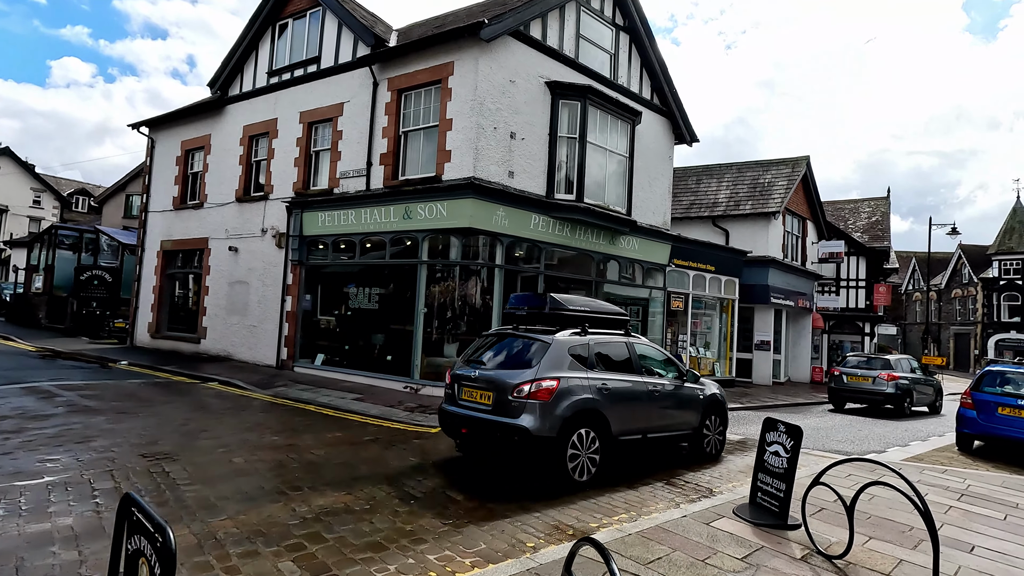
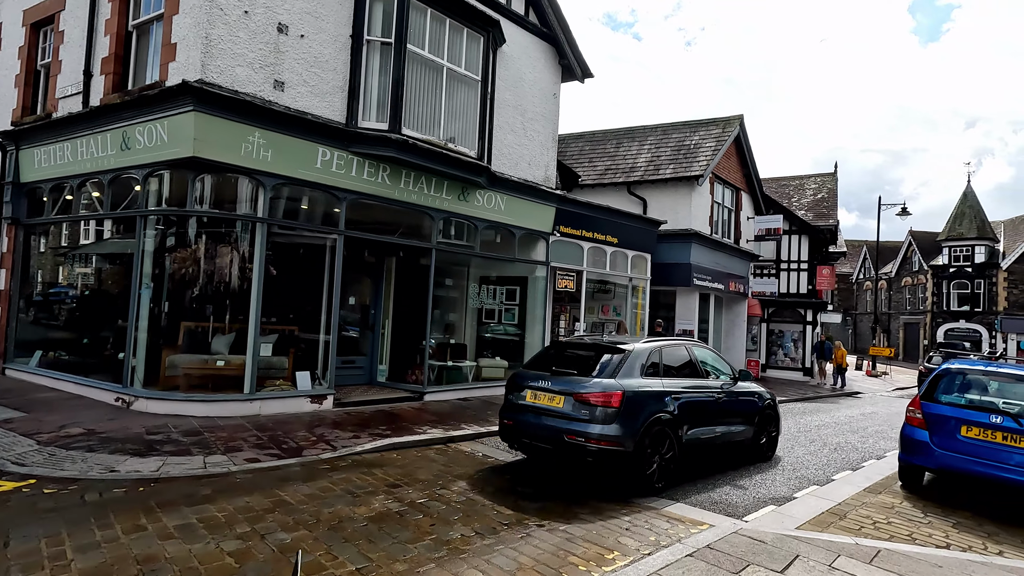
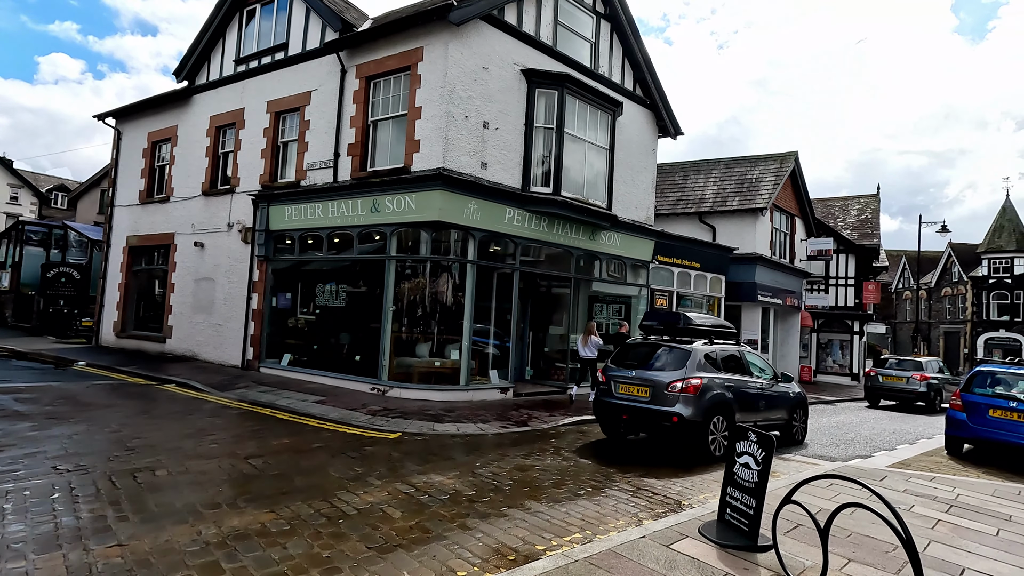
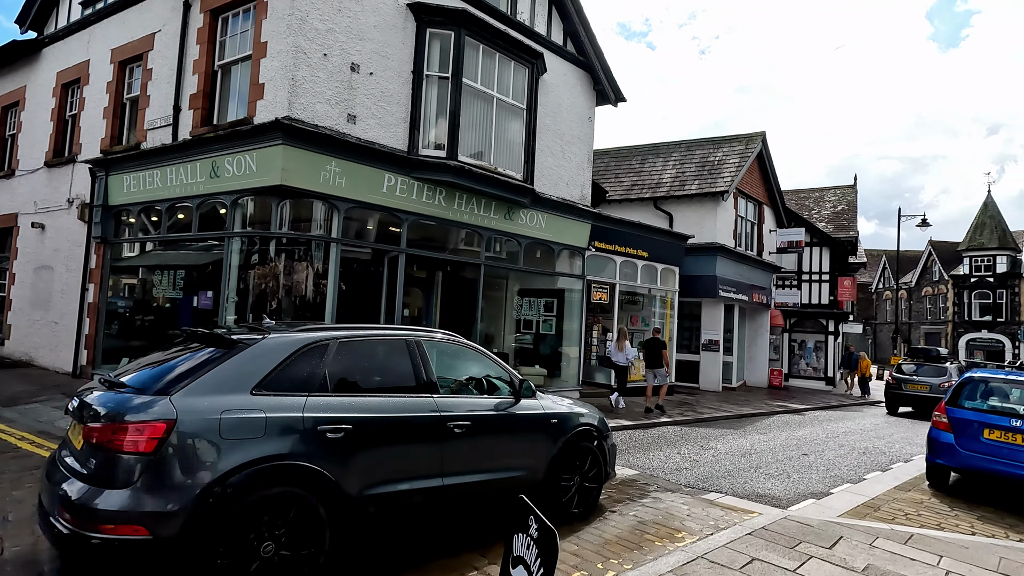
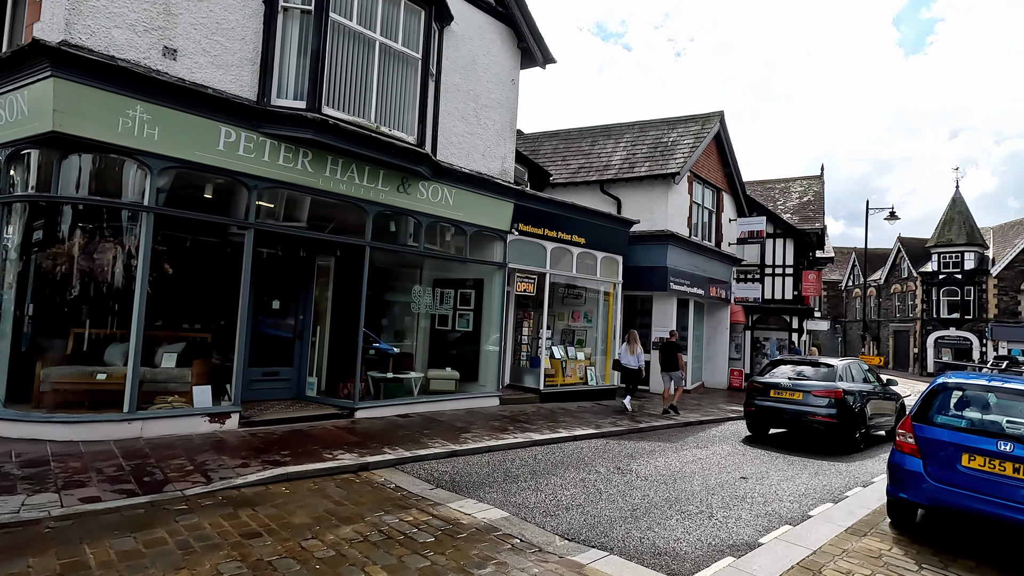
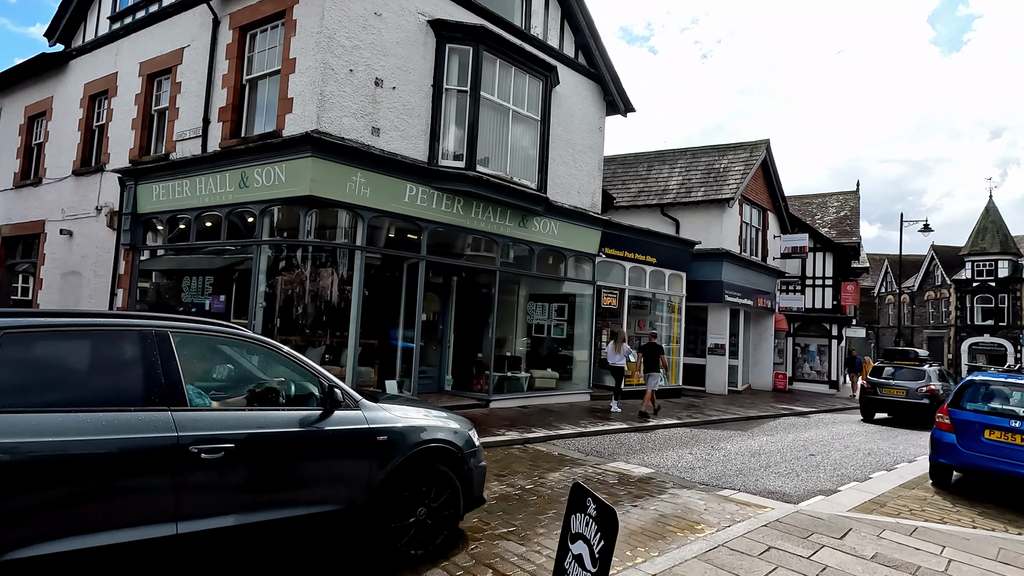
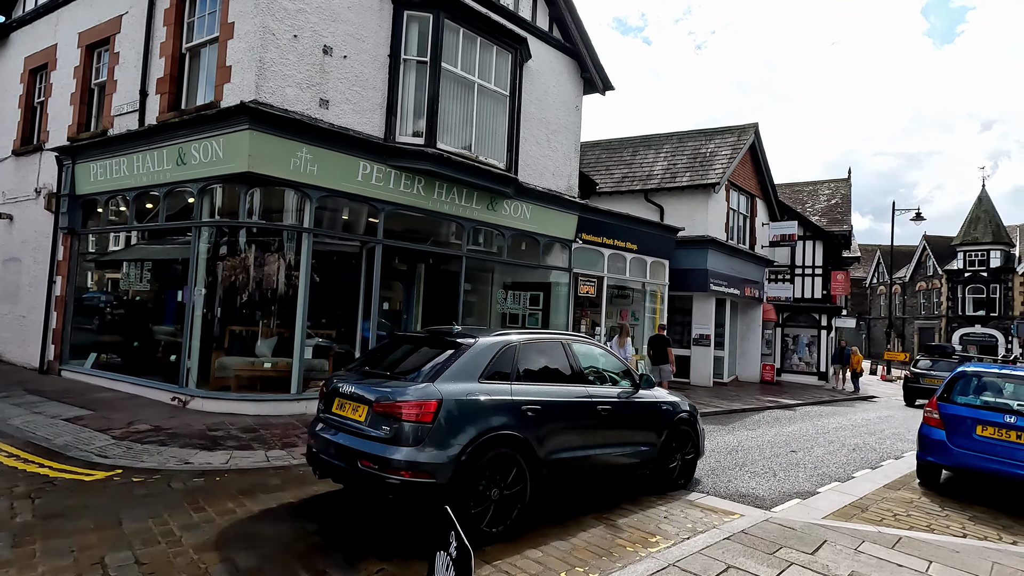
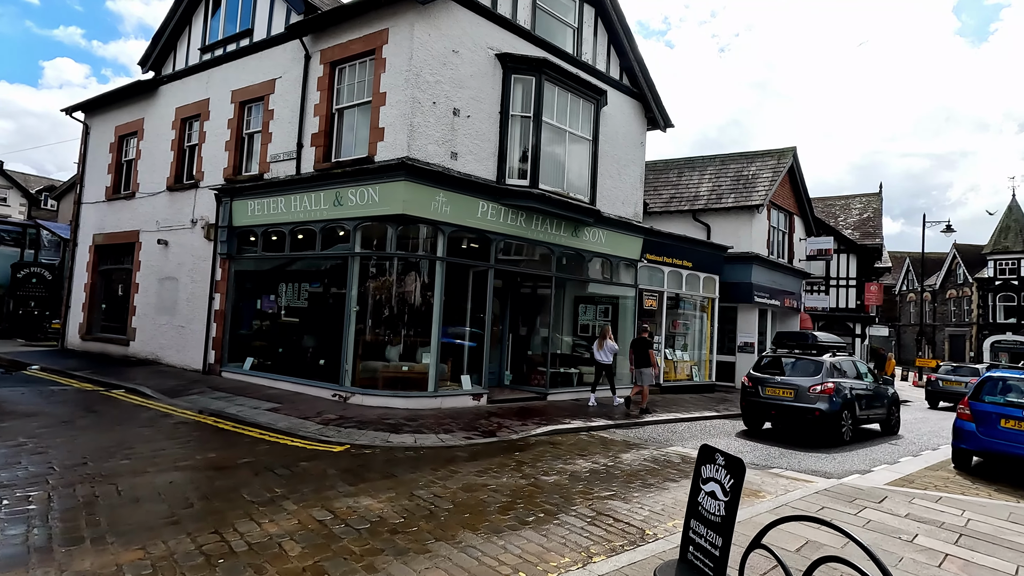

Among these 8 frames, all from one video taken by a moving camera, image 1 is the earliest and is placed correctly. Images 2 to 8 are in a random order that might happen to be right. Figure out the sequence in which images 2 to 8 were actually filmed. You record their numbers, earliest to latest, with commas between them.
3, 8, 6, 4, 7, 2, 5
